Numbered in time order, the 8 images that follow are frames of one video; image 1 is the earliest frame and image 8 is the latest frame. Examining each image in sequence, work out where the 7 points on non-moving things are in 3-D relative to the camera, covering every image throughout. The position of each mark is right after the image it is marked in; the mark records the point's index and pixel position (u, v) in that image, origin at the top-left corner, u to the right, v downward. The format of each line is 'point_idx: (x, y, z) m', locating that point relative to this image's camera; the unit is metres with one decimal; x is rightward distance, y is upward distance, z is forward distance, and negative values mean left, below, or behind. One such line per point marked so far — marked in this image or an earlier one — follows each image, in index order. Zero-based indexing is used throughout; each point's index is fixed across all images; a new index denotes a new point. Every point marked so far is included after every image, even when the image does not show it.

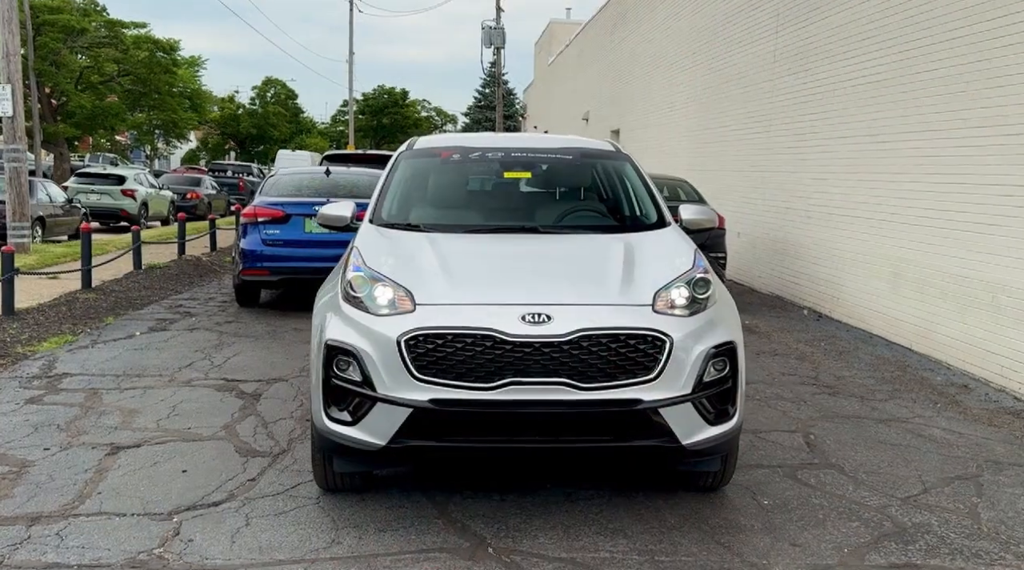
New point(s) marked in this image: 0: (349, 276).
0: (-0.7, 0.0, +3.9) m
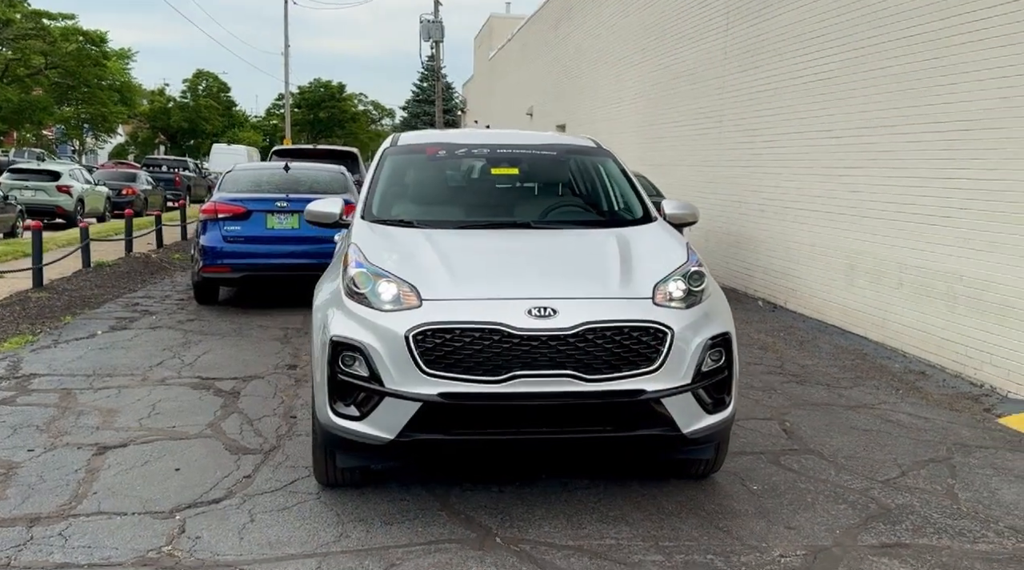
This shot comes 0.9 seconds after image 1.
0: (-0.7, +0.1, +3.9) m
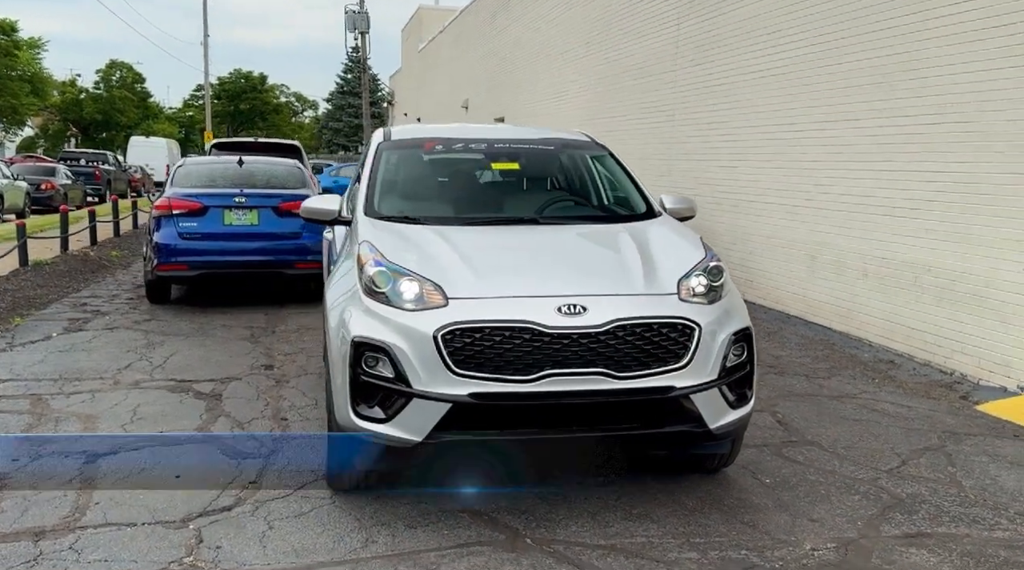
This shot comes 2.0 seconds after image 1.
0: (-0.6, +0.1, +3.8) m
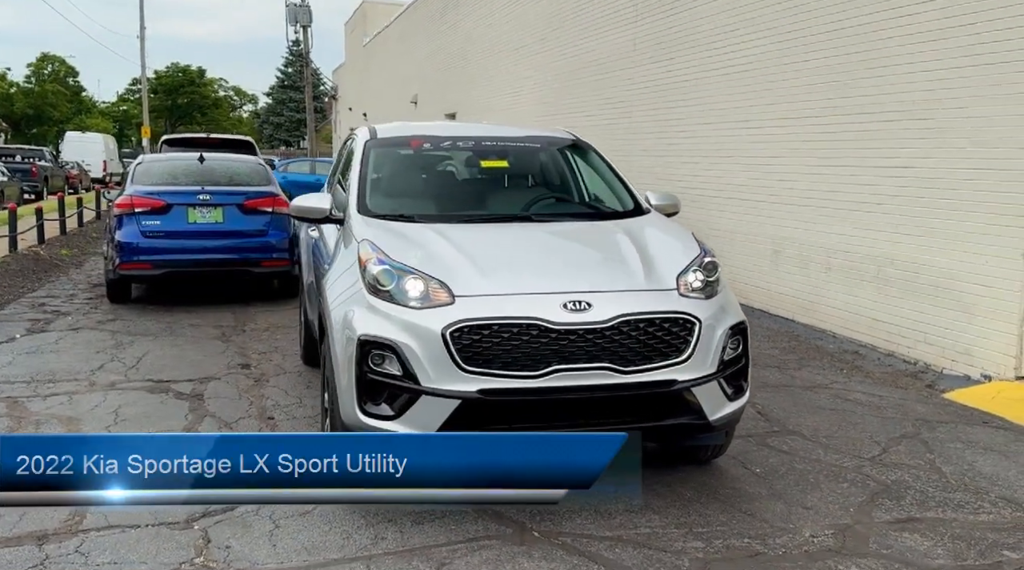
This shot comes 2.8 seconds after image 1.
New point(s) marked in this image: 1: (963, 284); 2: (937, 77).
0: (-0.6, +0.1, +3.8) m
1: (+3.6, 0.0, +7.5) m
2: (+3.6, +1.7, +7.8) m
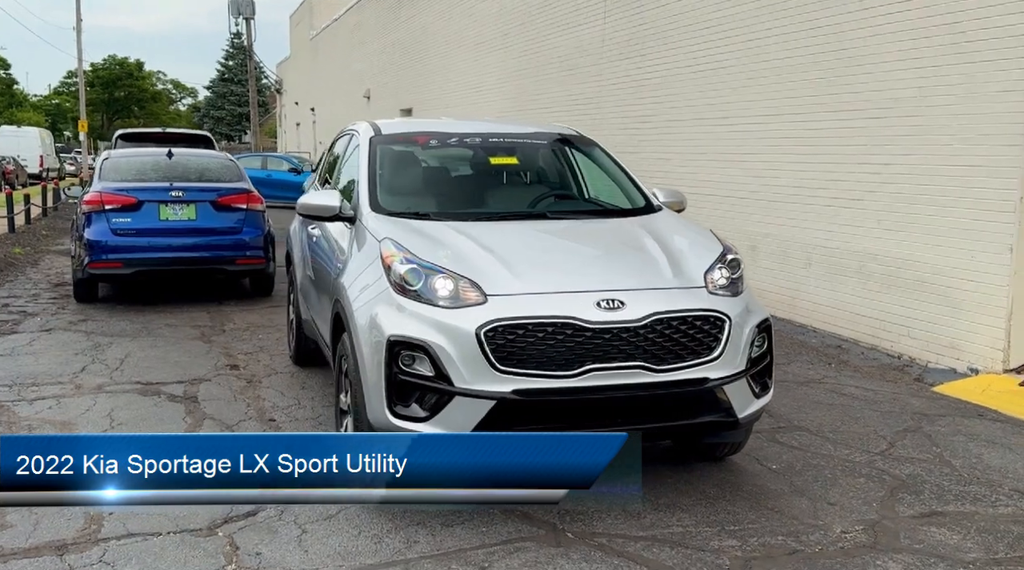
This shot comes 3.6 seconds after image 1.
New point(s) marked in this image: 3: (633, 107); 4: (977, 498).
0: (-0.5, +0.1, +3.7) m
1: (+3.6, 0.0, +7.6) m
2: (+3.5, +1.8, +7.9) m
3: (+1.8, +2.5, +13.3) m
4: (+2.1, -0.9, +4.1) m
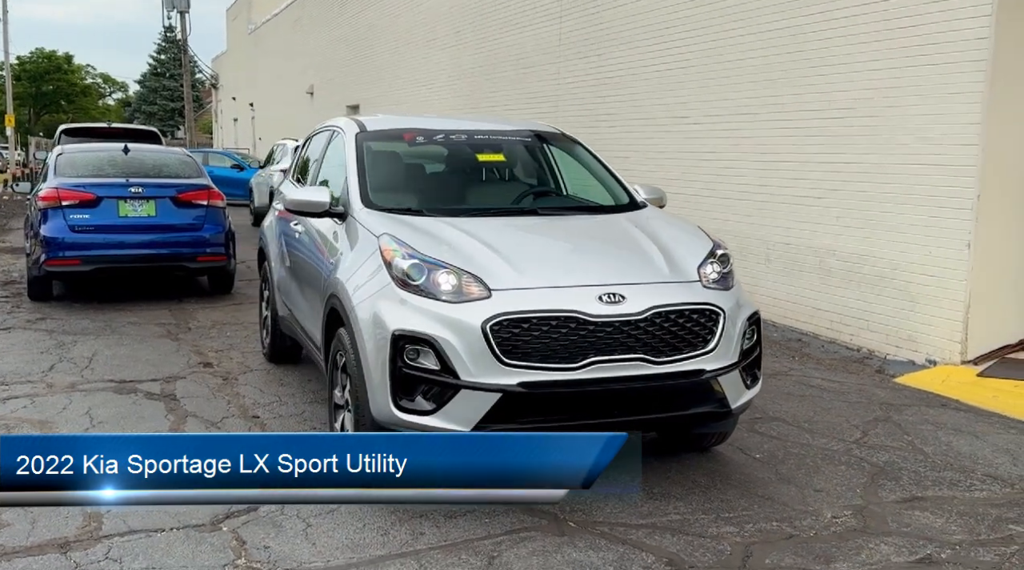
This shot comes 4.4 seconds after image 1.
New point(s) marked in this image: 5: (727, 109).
0: (-0.5, +0.1, +3.7) m
1: (+3.3, +0.1, +7.9) m
2: (+3.2, +1.8, +8.2) m
3: (+1.2, +2.6, +13.5) m
4: (+2.0, -0.9, +4.3) m
5: (+2.4, +1.9, +10.3) m
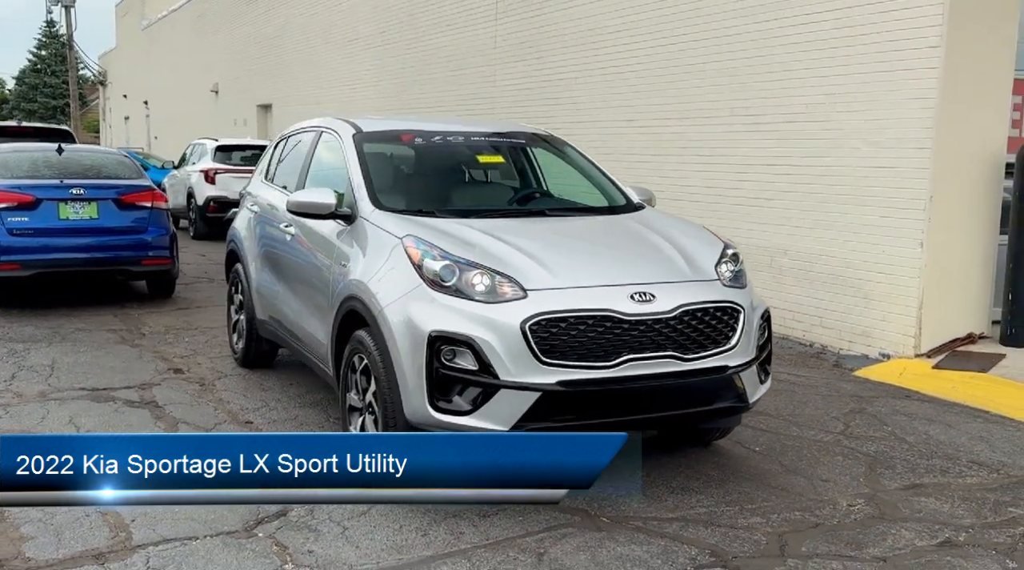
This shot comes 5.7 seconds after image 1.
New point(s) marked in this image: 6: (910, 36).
0: (-0.3, +0.1, +3.8) m
1: (+3.1, +0.1, +8.2) m
2: (+2.9, +1.8, +8.5) m
3: (+0.4, +2.6, +13.6) m
4: (+2.1, -0.9, +4.6) m
5: (+1.9, +2.0, +10.6) m
6: (+3.3, +2.0, +7.6) m
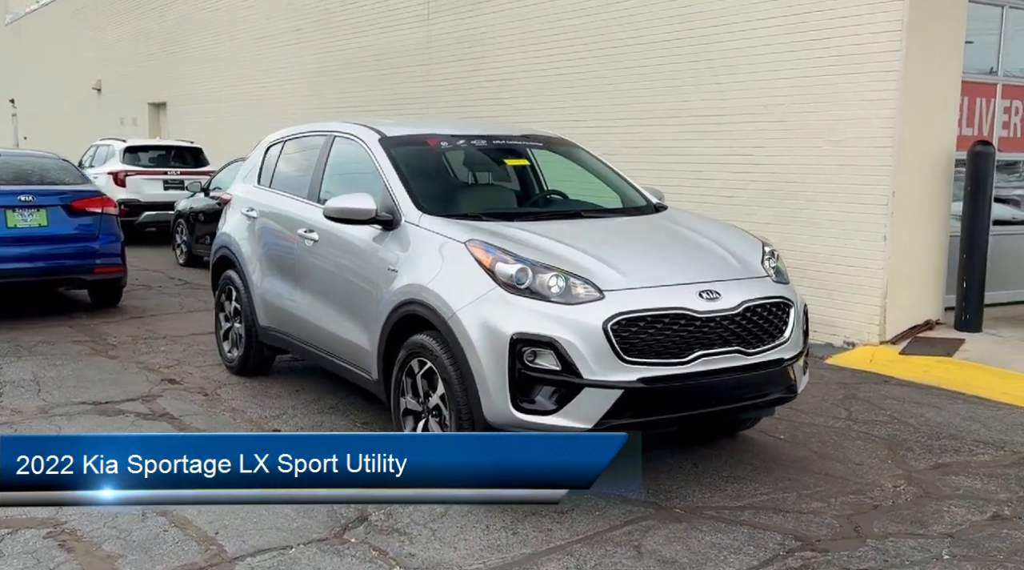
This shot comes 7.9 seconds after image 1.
0: (0.0, +0.1, +3.8) m
1: (+2.9, +0.2, +8.6) m
2: (+2.7, +1.9, +8.9) m
3: (-0.4, +2.6, +13.7) m
4: (+2.3, -0.9, +4.9) m
5: (+1.5, +2.0, +10.8) m
6: (+3.1, +2.1, +8.1) m
